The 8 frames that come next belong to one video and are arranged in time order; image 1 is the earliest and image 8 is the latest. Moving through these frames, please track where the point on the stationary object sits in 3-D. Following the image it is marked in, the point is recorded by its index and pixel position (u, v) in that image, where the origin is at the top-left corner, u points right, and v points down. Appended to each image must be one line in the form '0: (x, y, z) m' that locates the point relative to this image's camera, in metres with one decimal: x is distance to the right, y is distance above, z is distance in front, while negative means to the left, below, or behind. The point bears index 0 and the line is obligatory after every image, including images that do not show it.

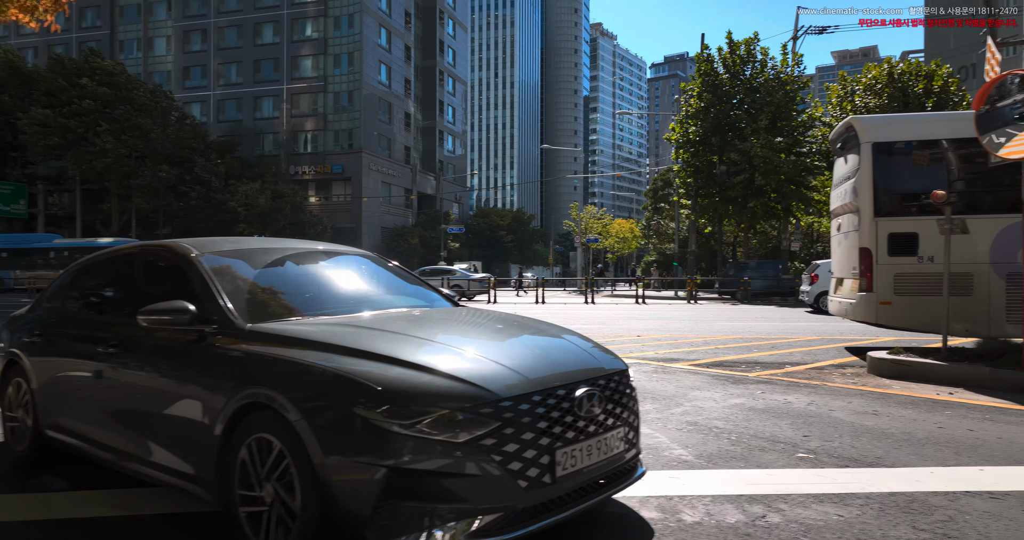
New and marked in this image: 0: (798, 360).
0: (+3.7, -1.1, +9.1) m
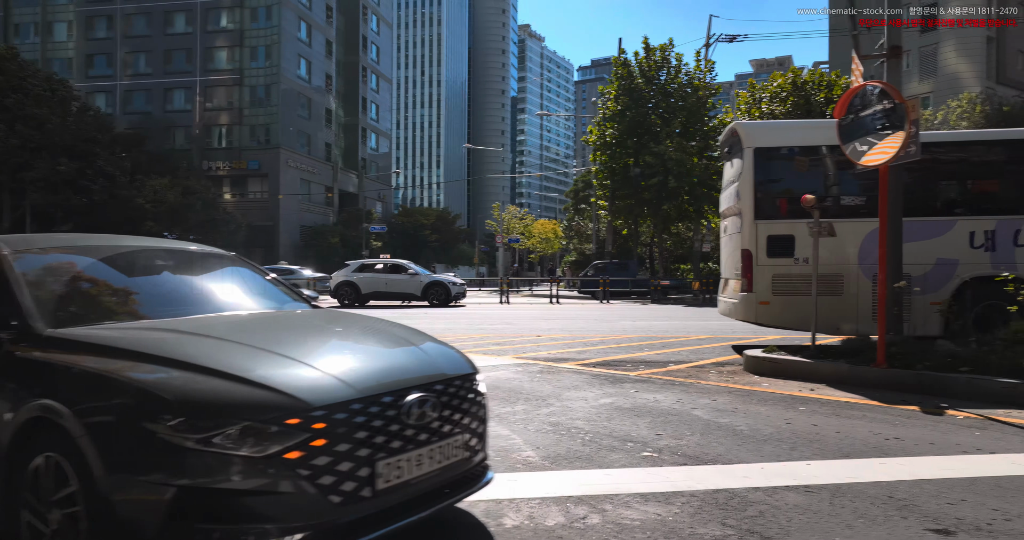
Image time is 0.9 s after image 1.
0: (+2.2, -1.2, +9.4) m
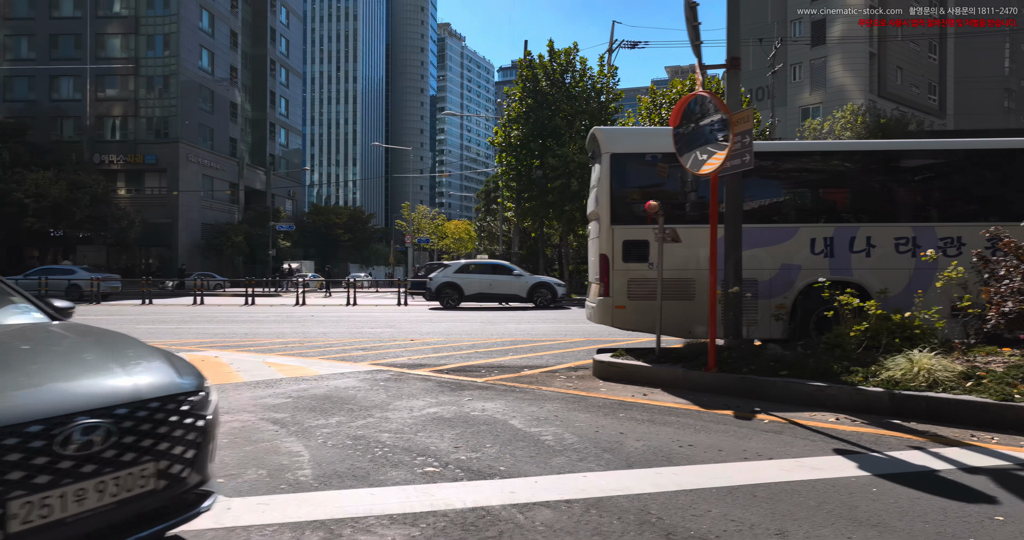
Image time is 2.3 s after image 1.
0: (+0.3, -1.2, +9.4) m
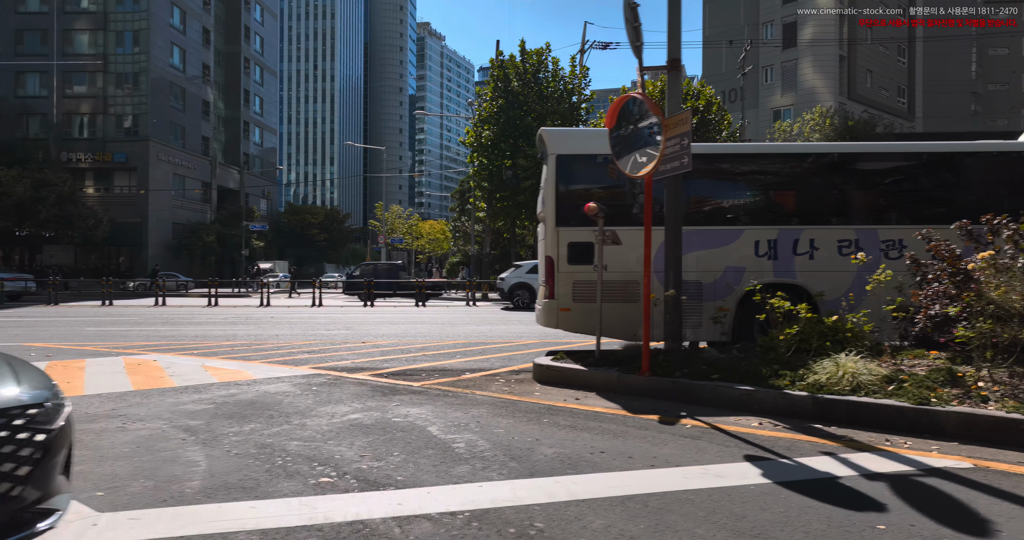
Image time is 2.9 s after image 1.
0: (-0.4, -1.2, +9.3) m
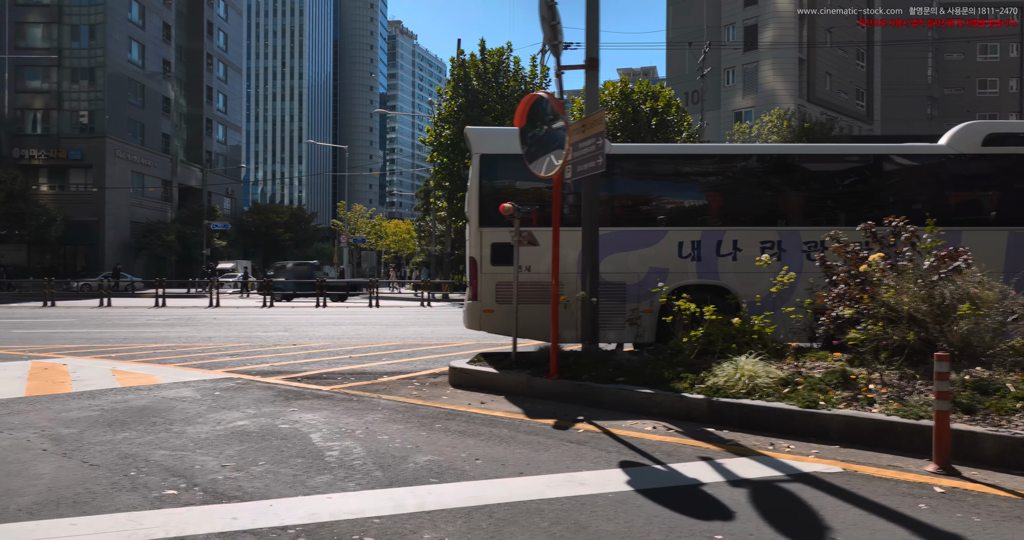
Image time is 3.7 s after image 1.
0: (-1.4, -1.3, +9.1) m
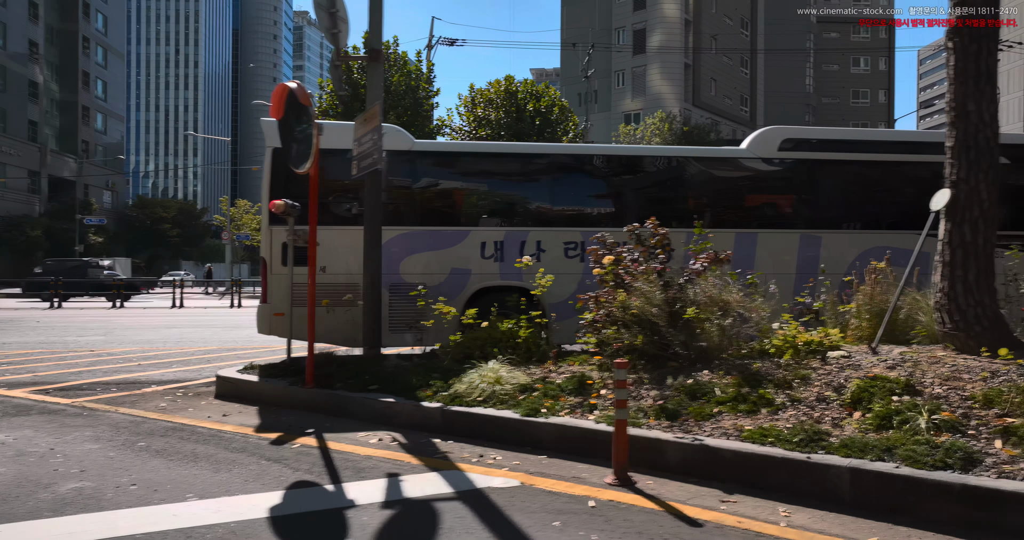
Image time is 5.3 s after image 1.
0: (-4.0, -1.3, +8.5) m
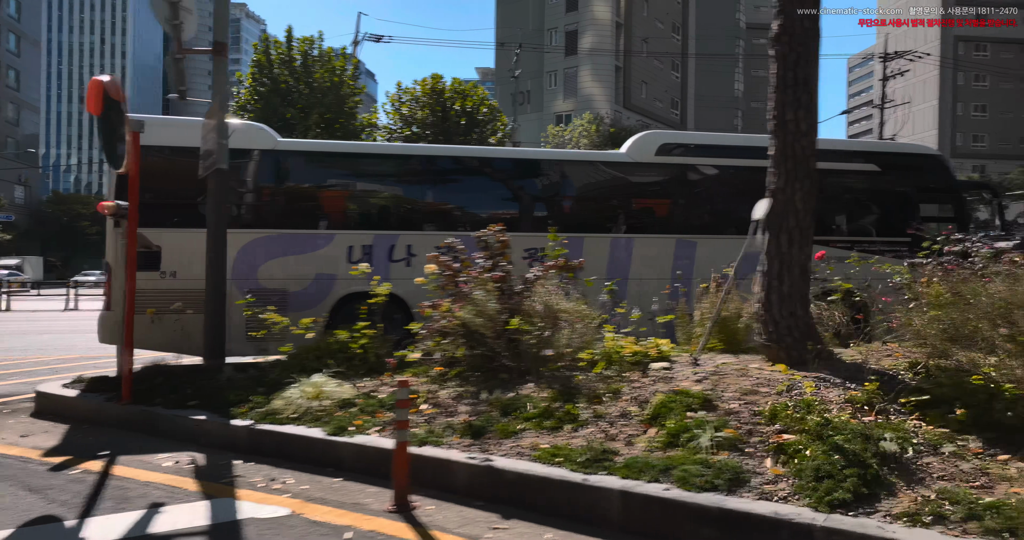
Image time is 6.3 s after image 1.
0: (-5.6, -1.3, +7.8) m
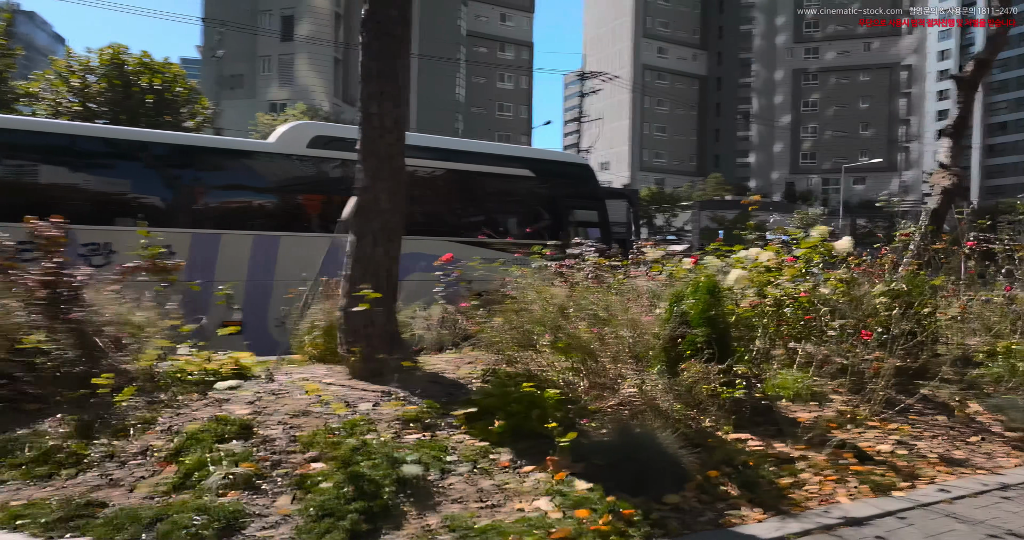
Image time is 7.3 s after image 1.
0: (-9.0, -1.3, +4.6) m
